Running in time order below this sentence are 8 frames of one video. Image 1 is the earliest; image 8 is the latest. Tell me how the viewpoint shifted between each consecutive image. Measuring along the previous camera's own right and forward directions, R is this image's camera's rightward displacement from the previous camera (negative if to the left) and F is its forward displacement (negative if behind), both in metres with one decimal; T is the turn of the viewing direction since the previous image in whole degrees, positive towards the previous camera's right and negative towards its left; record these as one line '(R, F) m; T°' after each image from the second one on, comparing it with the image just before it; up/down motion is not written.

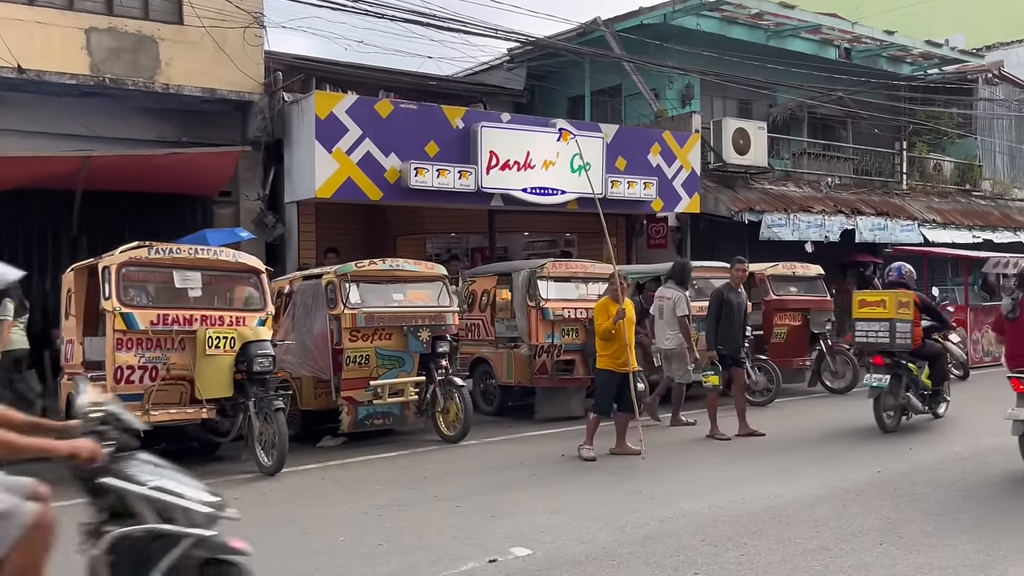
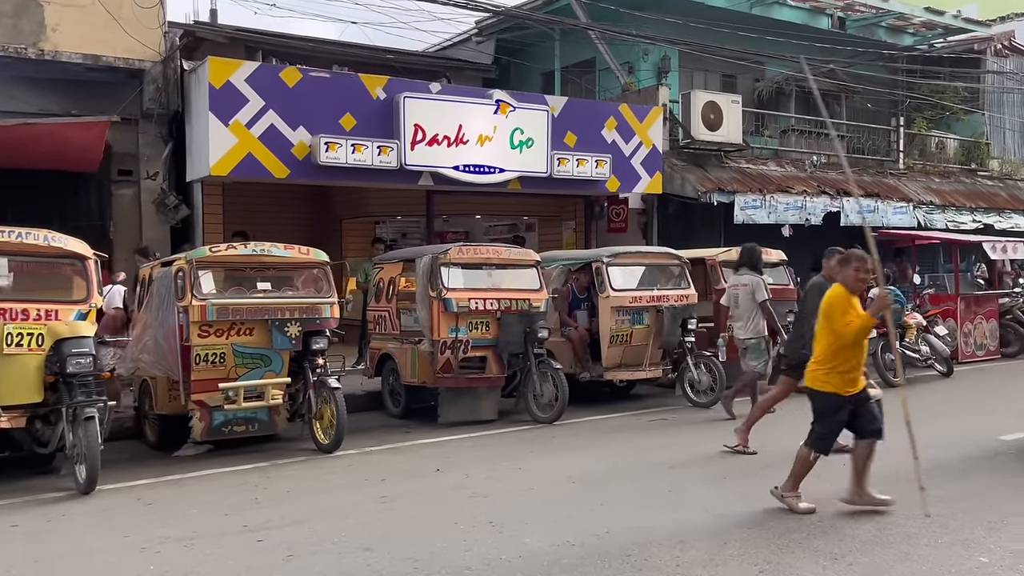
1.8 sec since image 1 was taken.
(+1.3, +1.2) m; -2°
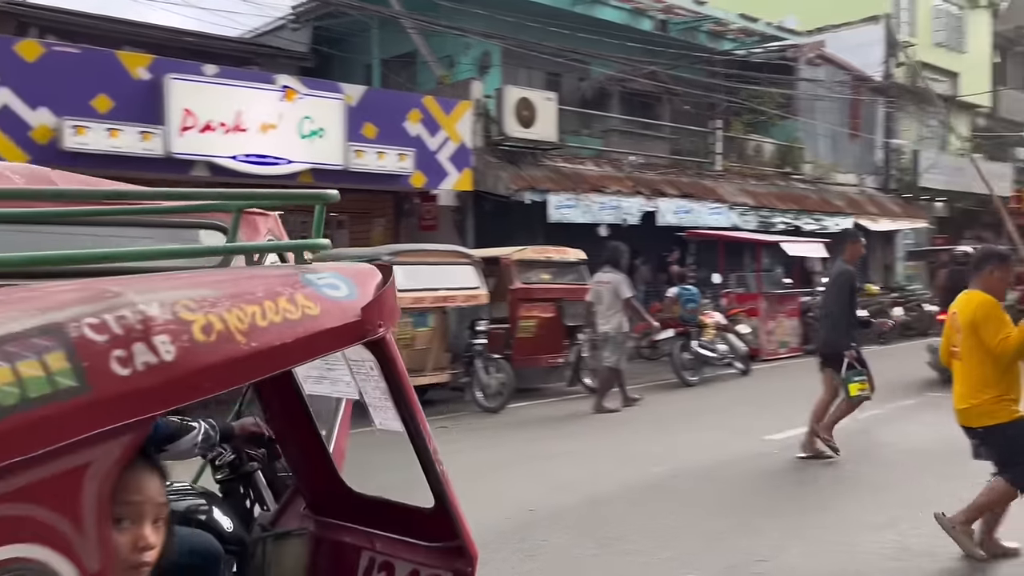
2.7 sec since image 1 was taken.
(+1.0, +0.6) m; +9°
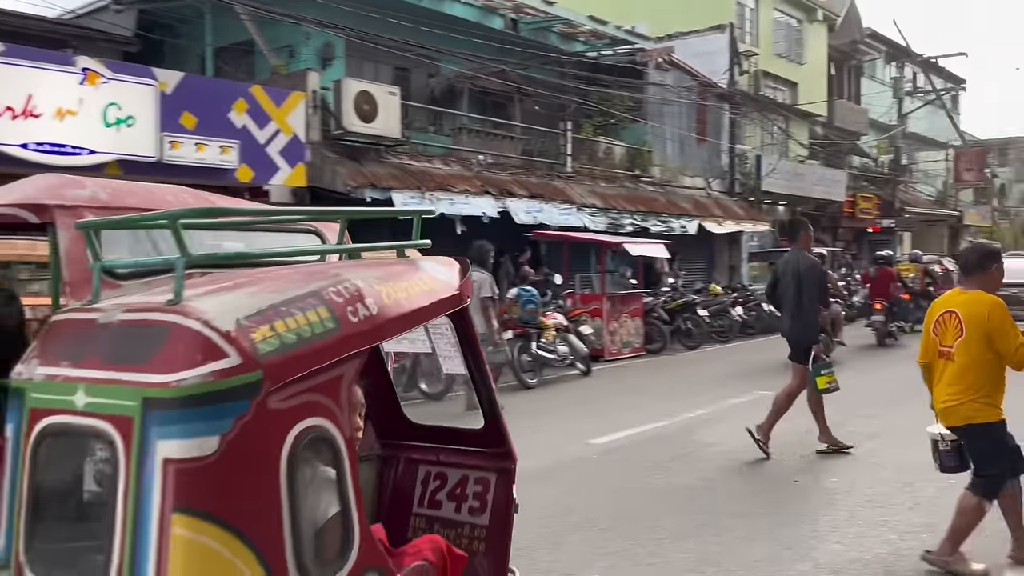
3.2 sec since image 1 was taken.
(+0.5, +0.4) m; +9°
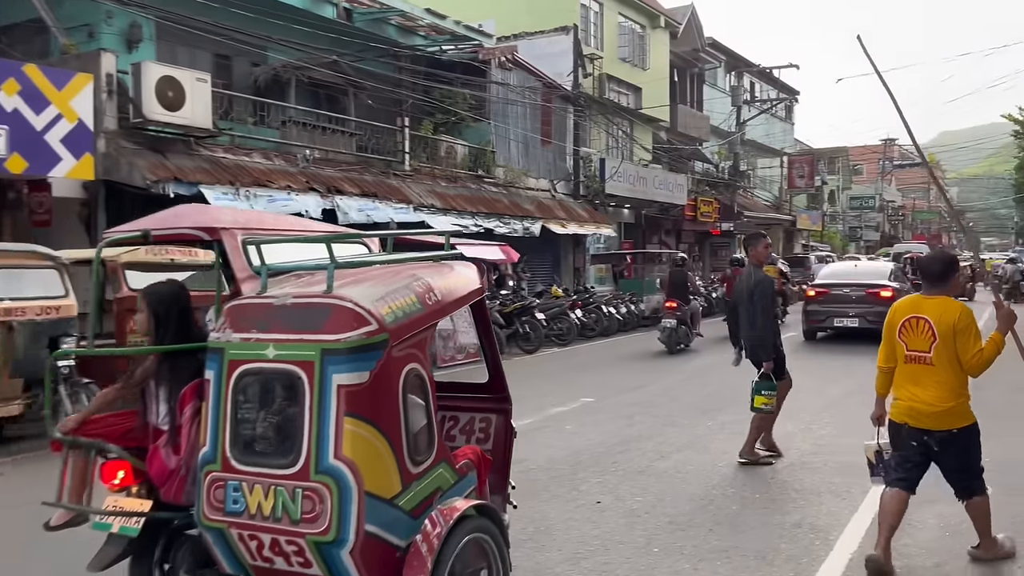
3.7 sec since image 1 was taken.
(+0.6, +0.6) m; +9°
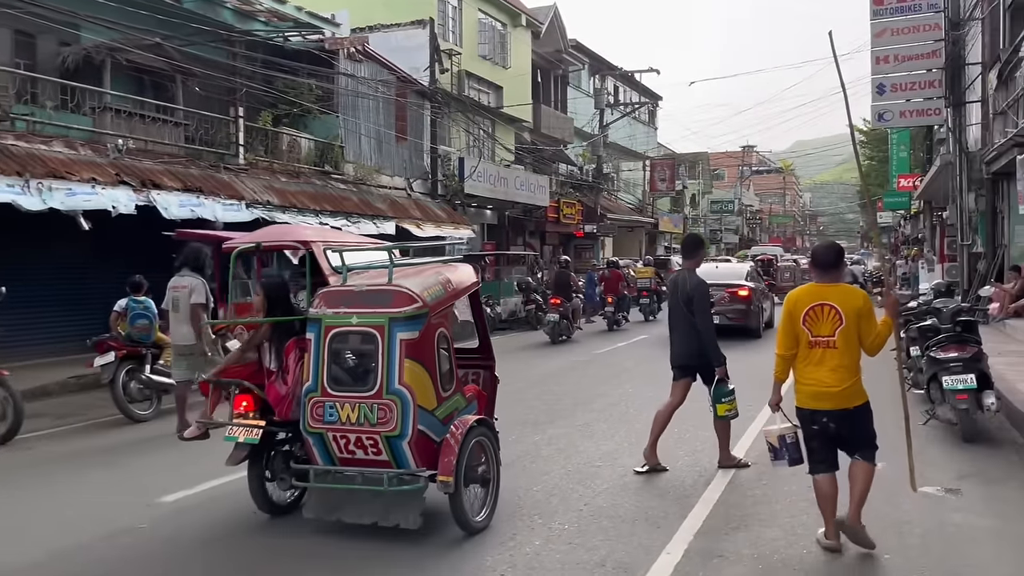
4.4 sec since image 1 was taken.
(+0.6, +0.7) m; +8°
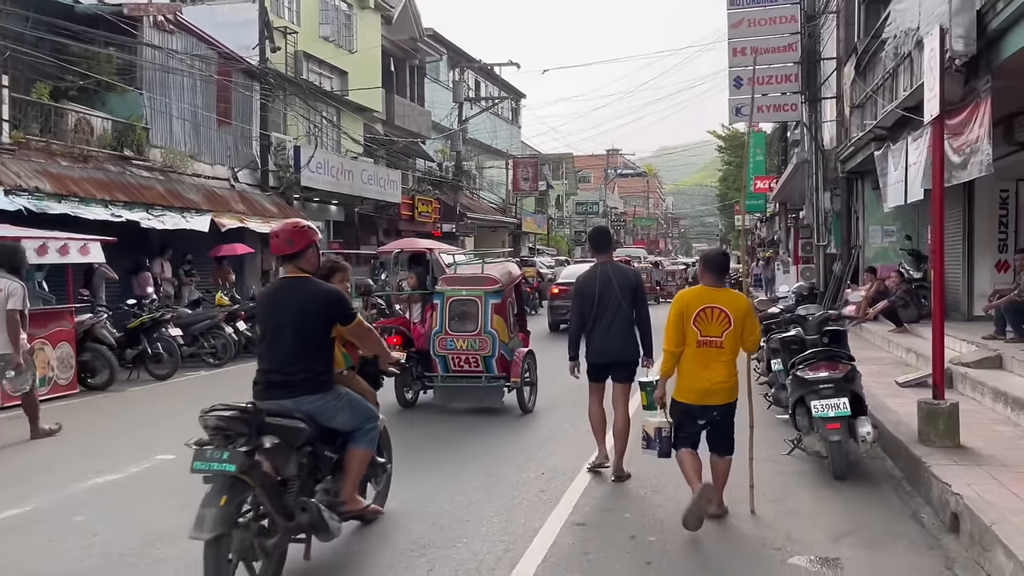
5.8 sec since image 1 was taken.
(+0.8, +1.8) m; +9°
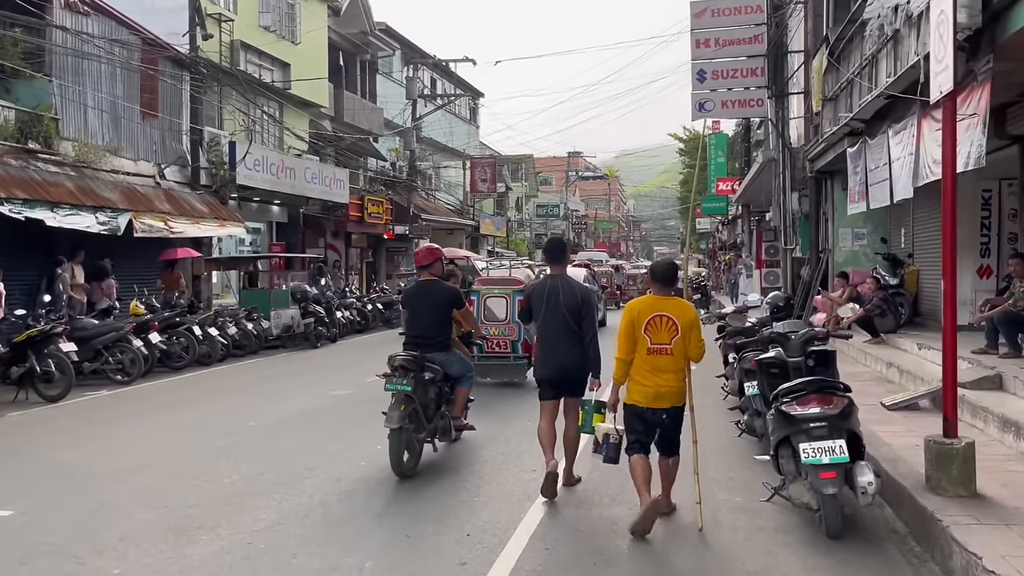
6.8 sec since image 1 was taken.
(+0.3, +1.3) m; +2°
